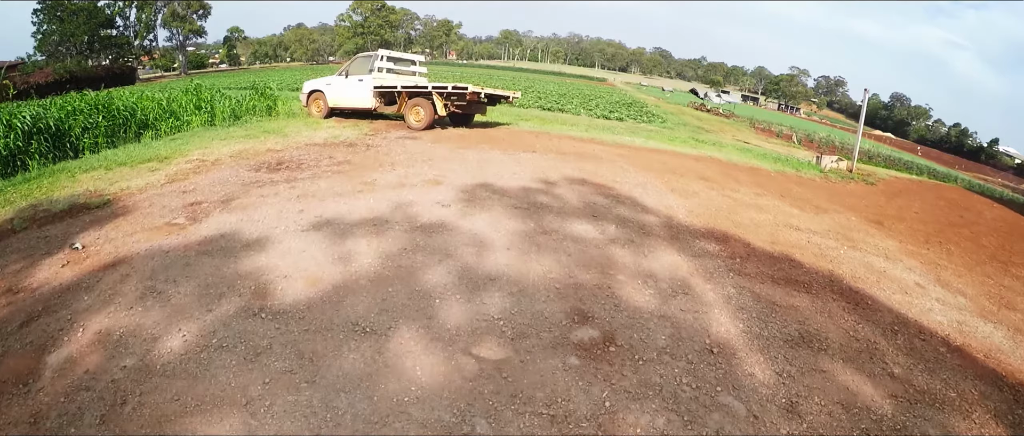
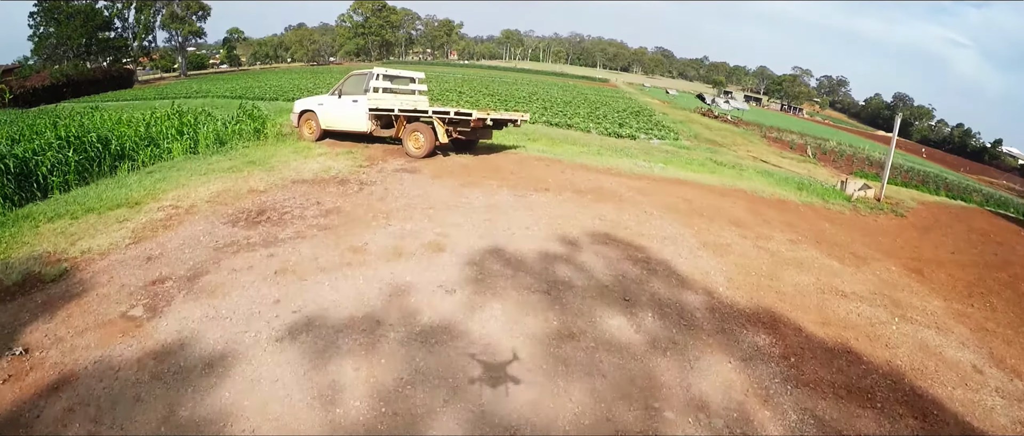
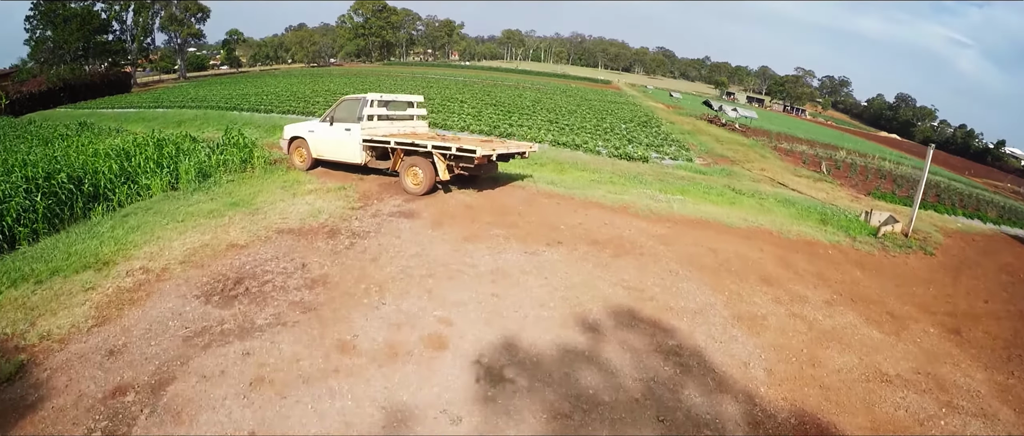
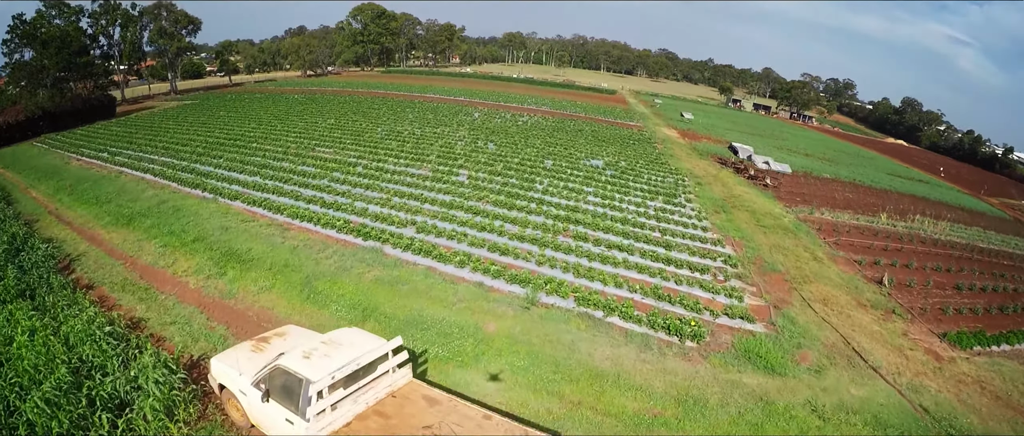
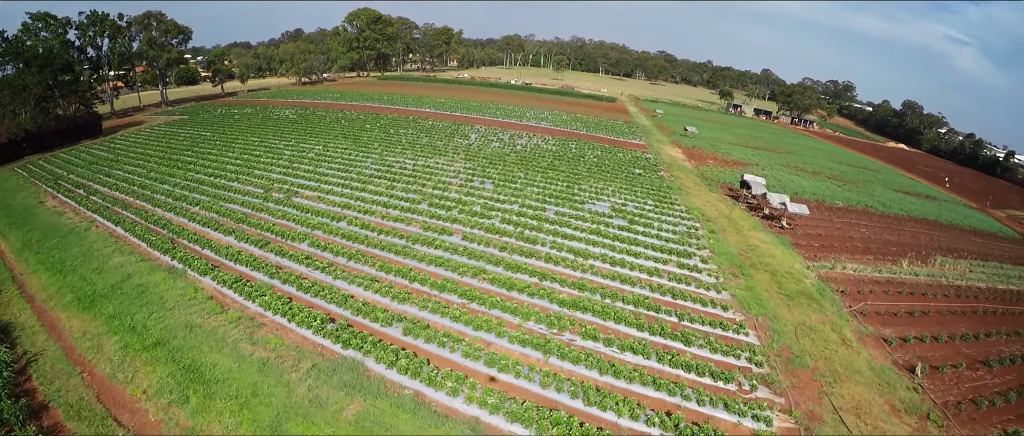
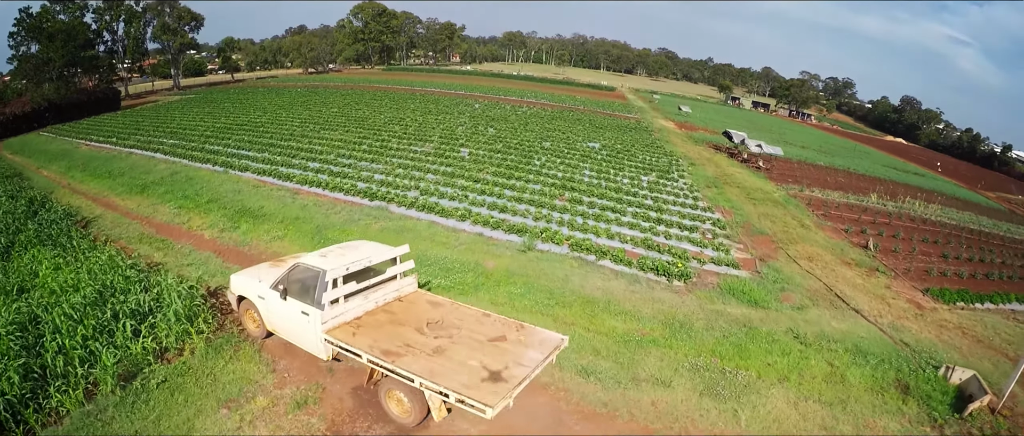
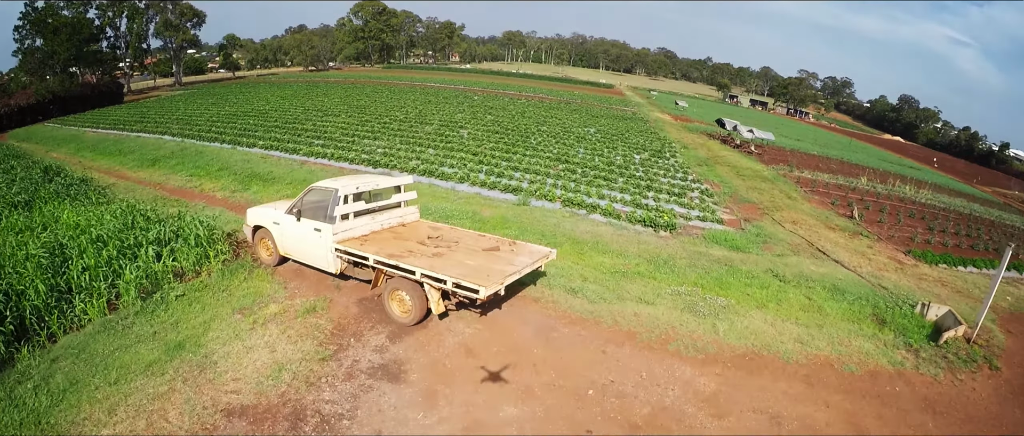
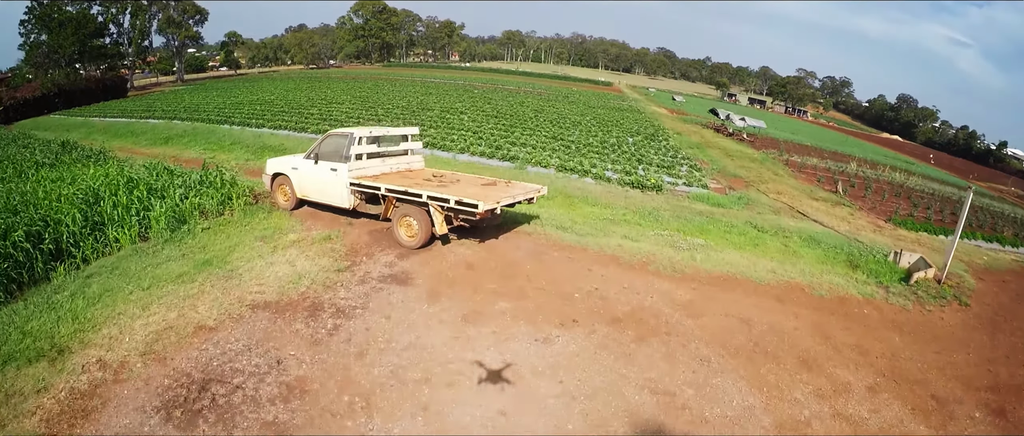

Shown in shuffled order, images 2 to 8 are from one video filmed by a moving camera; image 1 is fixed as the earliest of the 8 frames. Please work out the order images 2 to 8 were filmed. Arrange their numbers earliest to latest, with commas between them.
2, 3, 8, 7, 6, 4, 5
